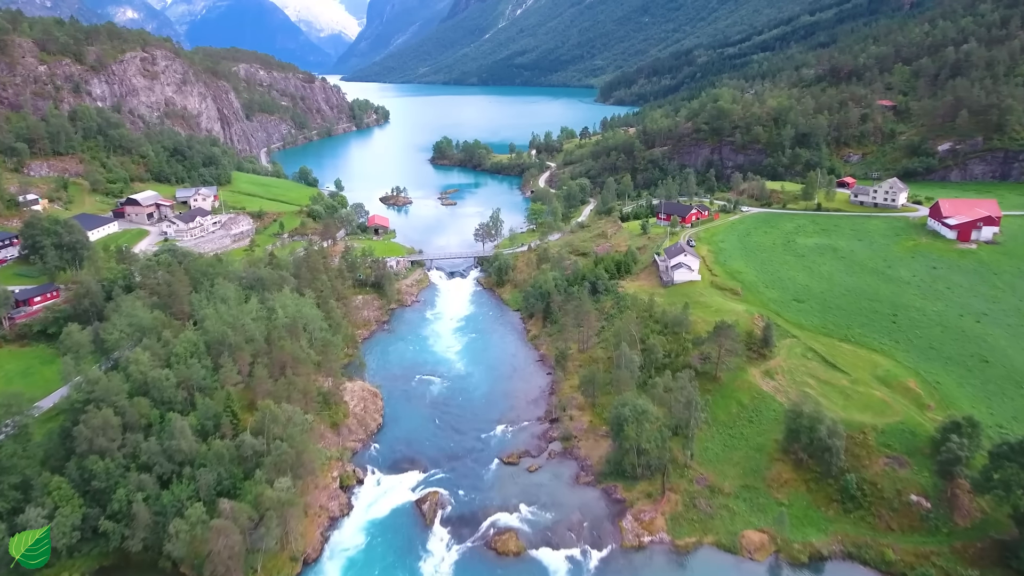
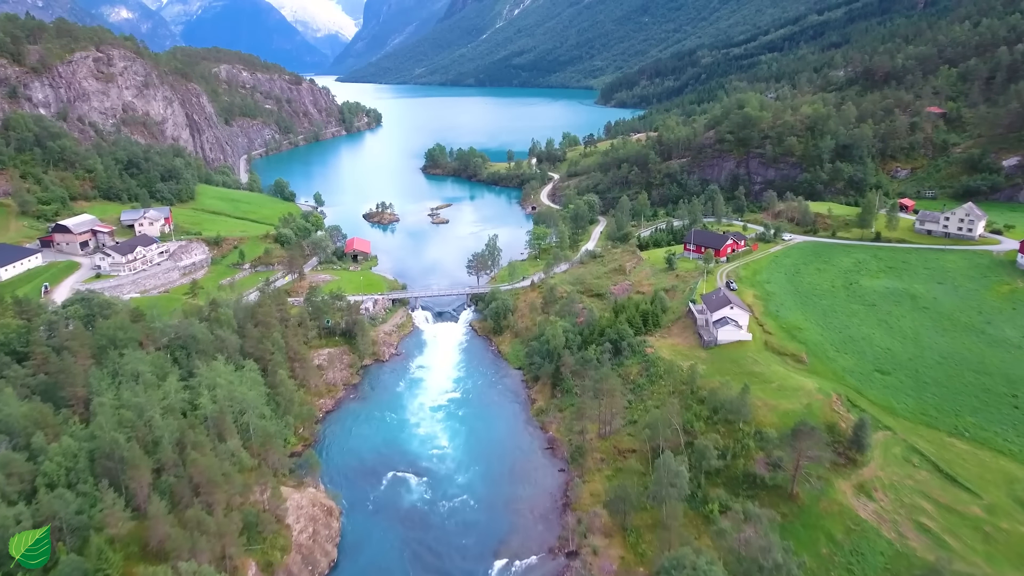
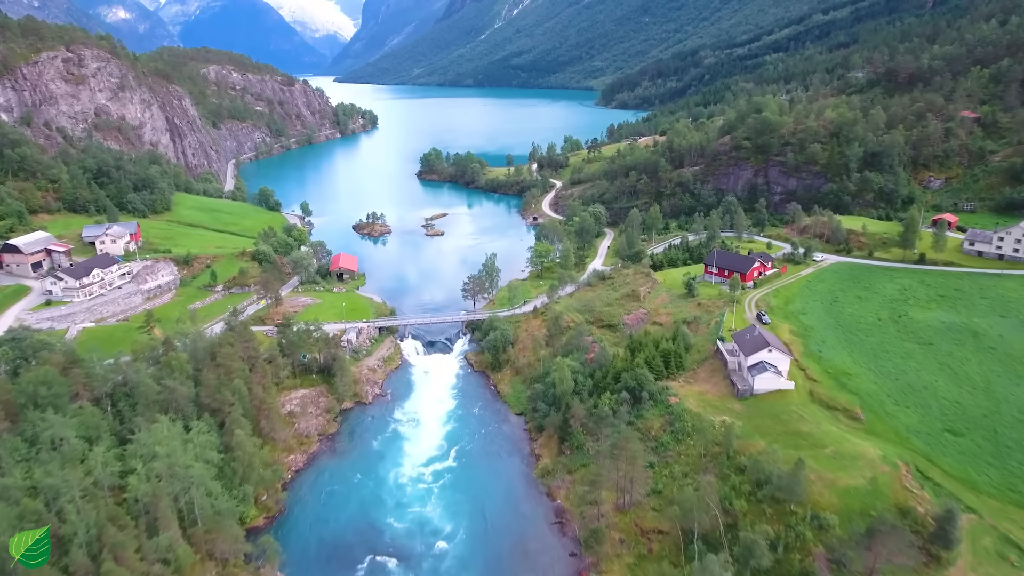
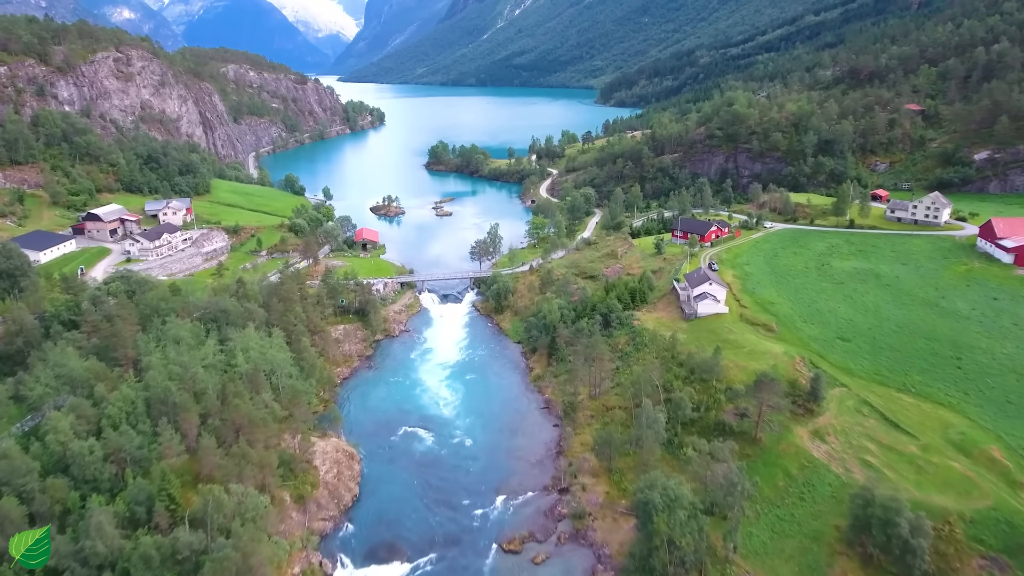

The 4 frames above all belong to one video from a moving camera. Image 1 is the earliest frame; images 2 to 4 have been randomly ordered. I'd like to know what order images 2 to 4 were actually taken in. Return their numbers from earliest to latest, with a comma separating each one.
4, 2, 3
